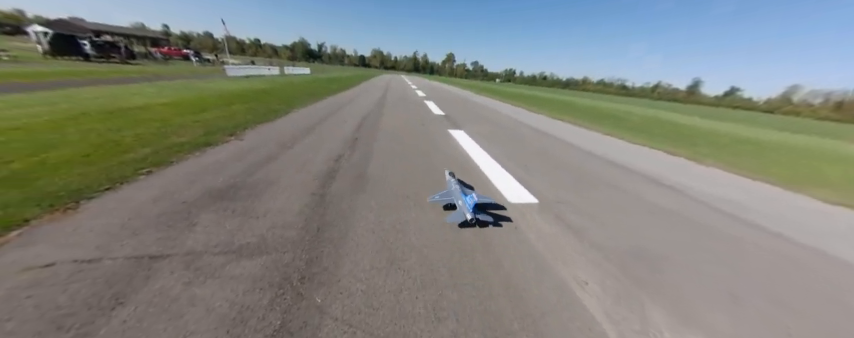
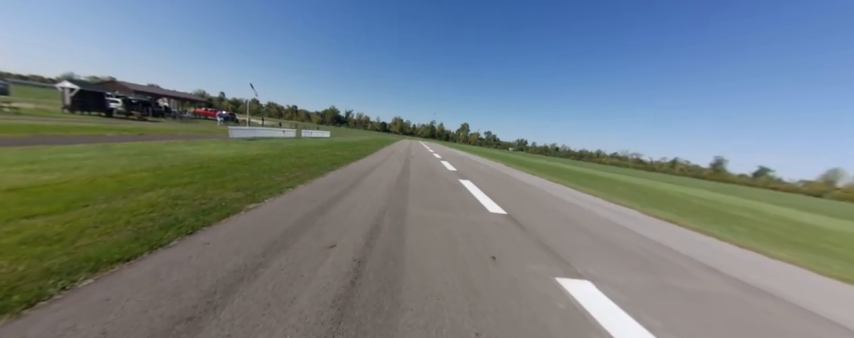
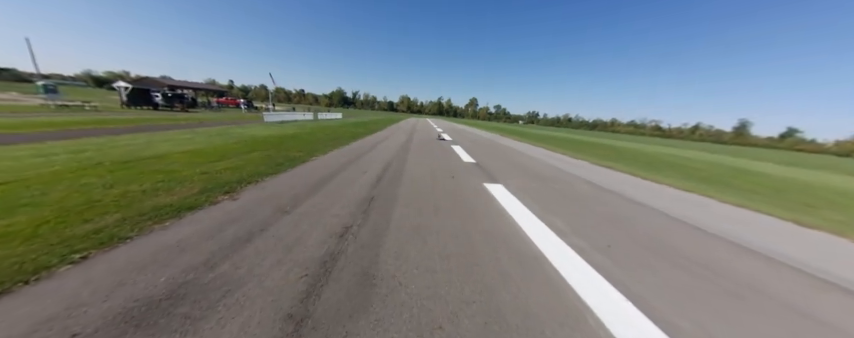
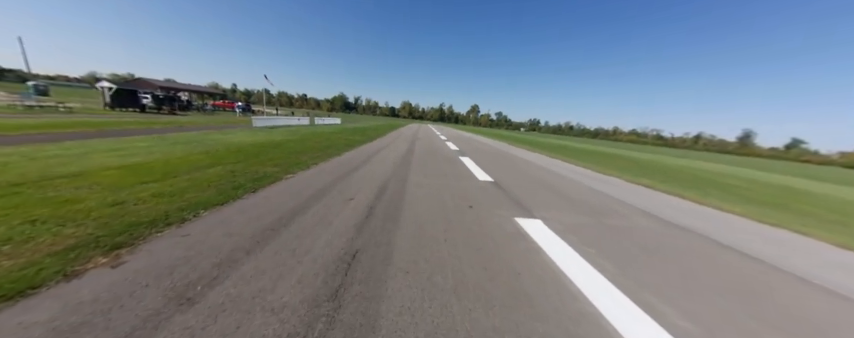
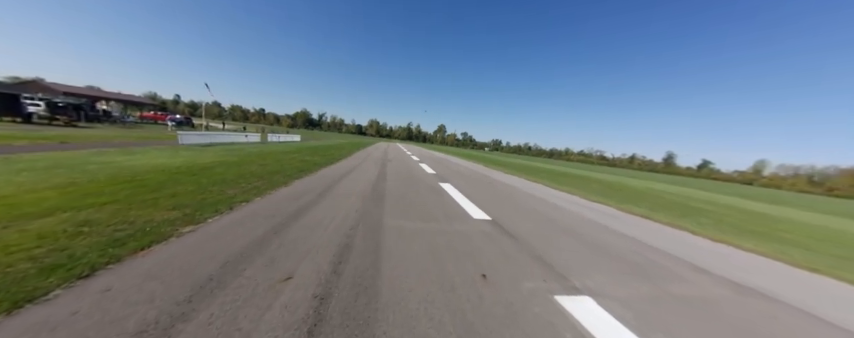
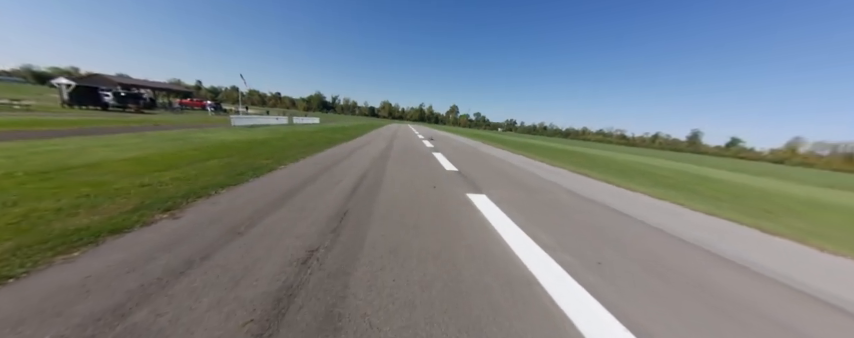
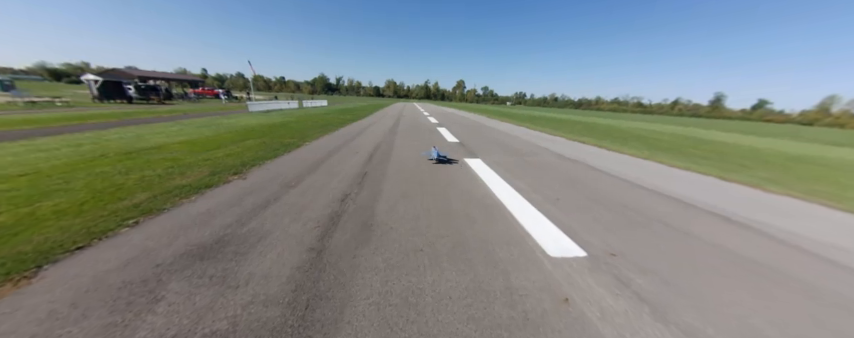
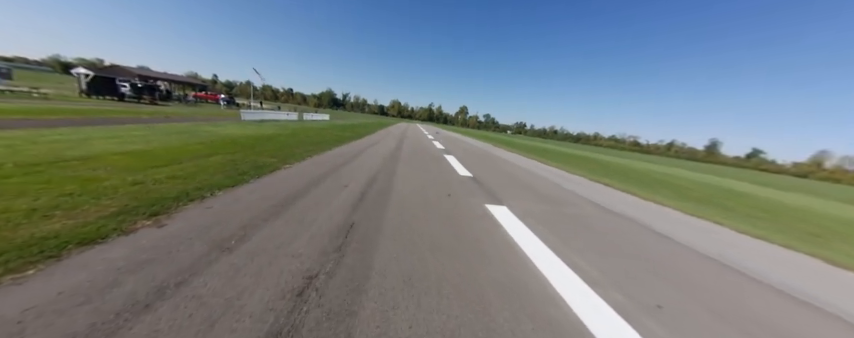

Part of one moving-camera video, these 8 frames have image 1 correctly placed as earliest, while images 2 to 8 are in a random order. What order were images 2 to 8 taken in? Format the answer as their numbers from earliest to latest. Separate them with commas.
7, 3, 6, 8, 4, 2, 5
